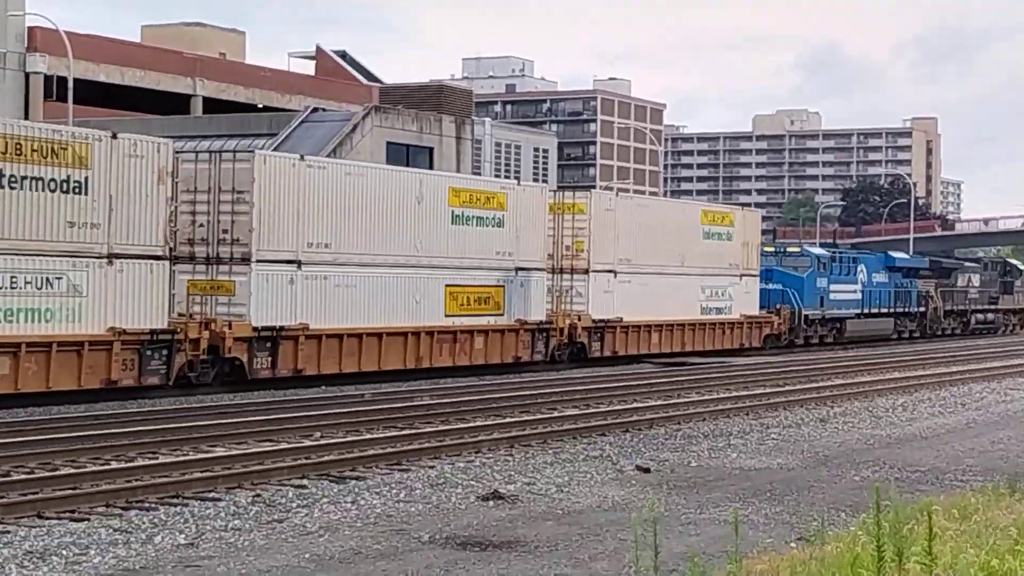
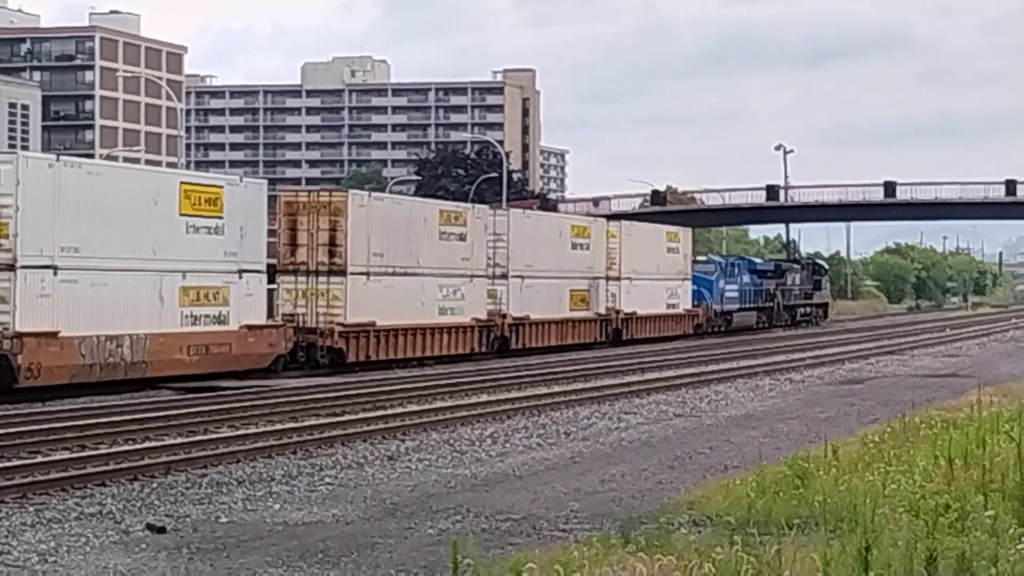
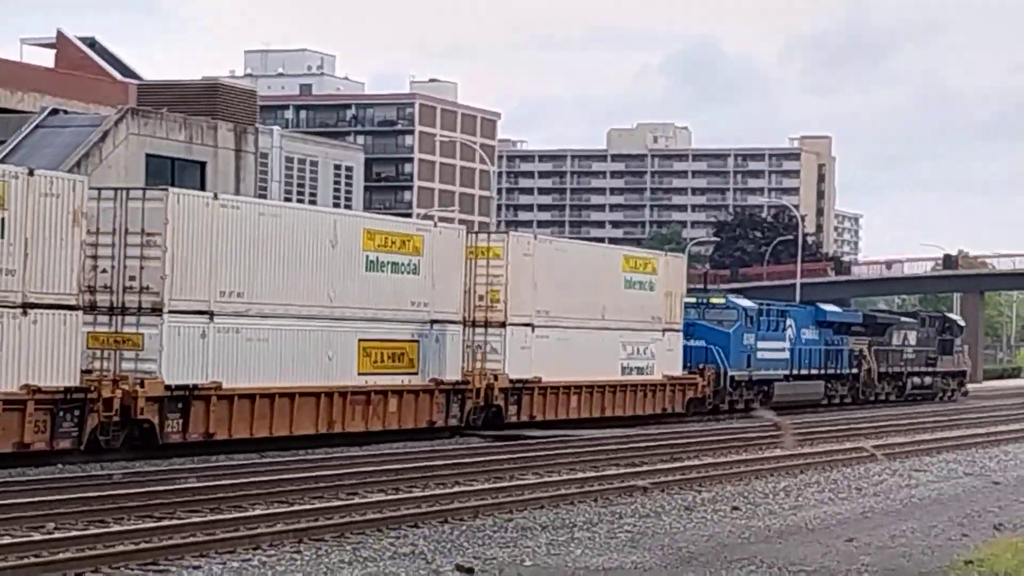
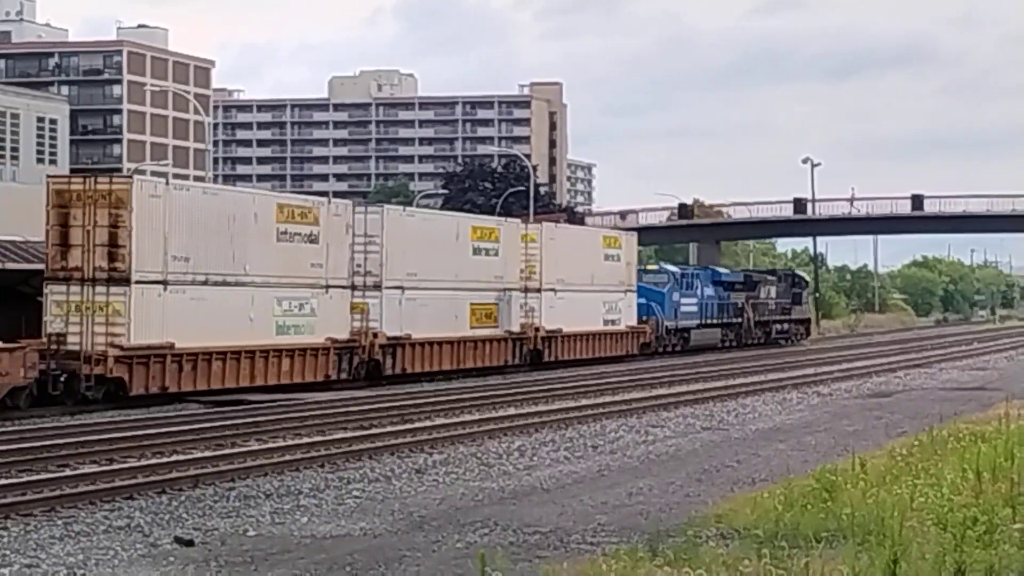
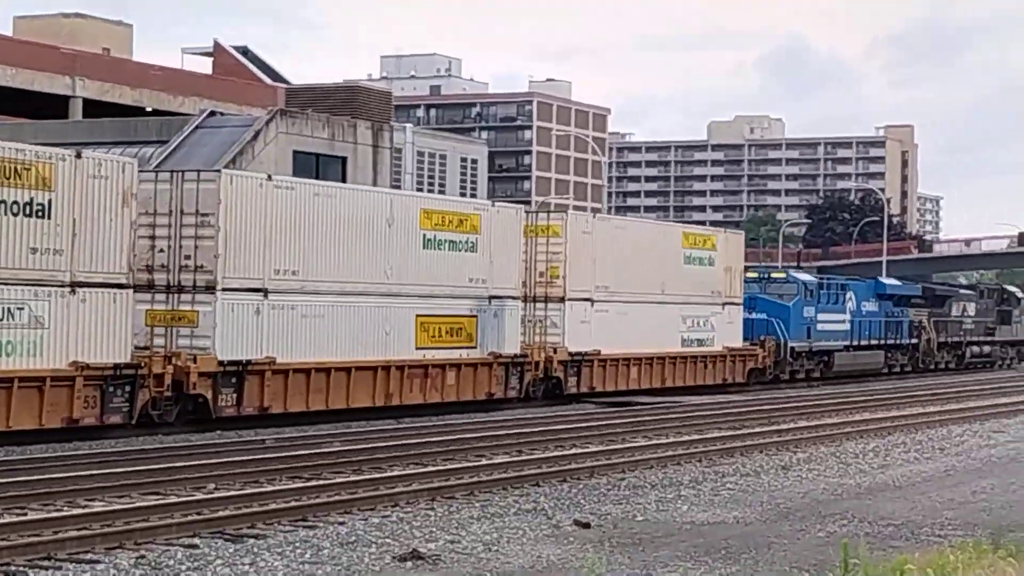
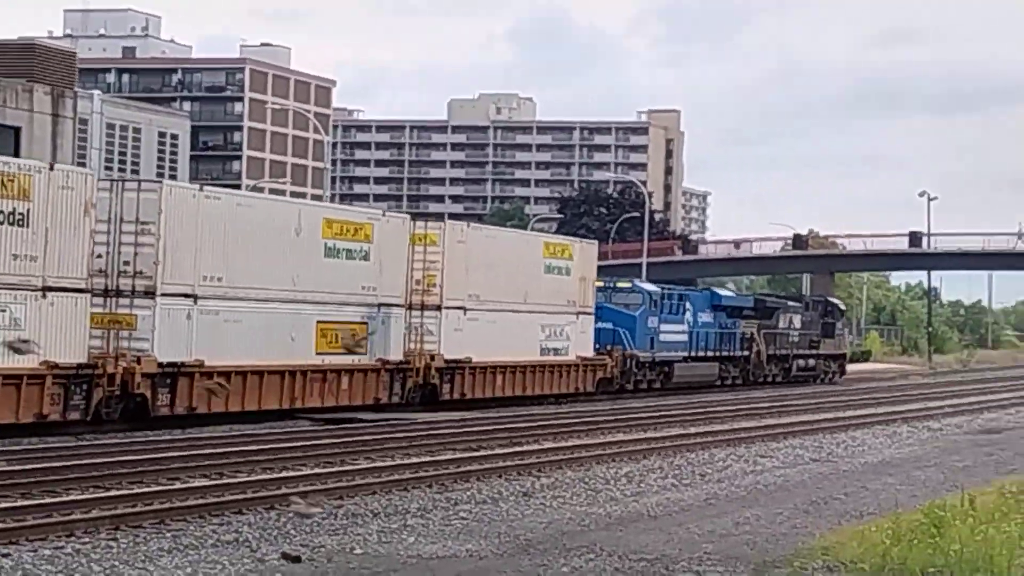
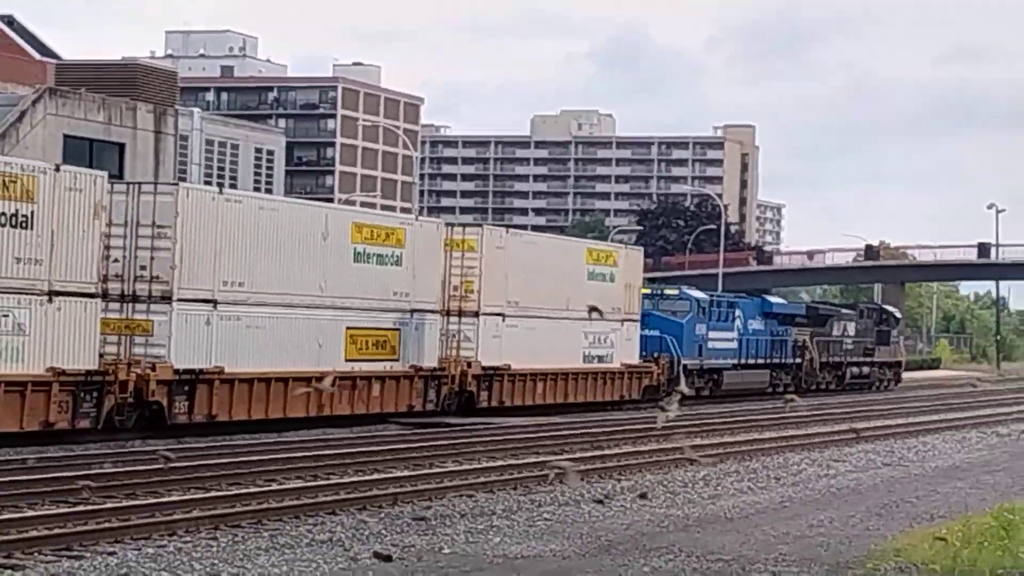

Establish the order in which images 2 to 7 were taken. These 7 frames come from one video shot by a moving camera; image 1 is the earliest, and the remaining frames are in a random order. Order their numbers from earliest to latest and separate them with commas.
5, 3, 7, 6, 4, 2
